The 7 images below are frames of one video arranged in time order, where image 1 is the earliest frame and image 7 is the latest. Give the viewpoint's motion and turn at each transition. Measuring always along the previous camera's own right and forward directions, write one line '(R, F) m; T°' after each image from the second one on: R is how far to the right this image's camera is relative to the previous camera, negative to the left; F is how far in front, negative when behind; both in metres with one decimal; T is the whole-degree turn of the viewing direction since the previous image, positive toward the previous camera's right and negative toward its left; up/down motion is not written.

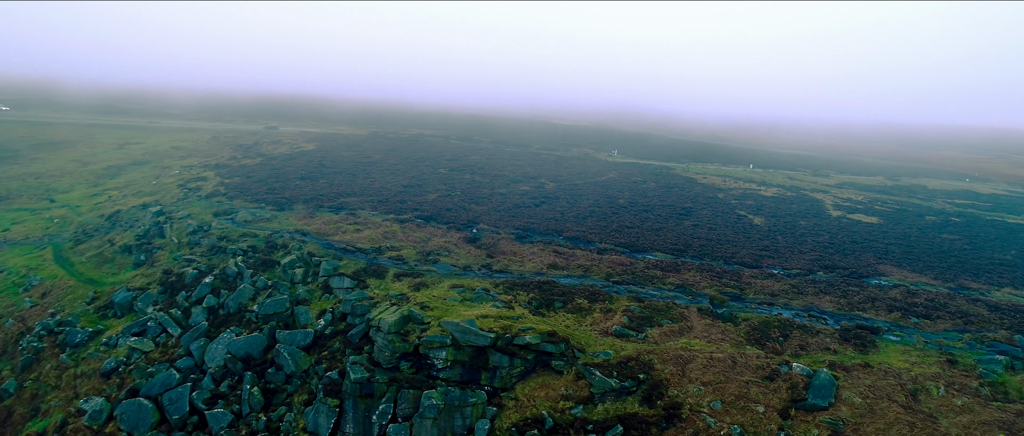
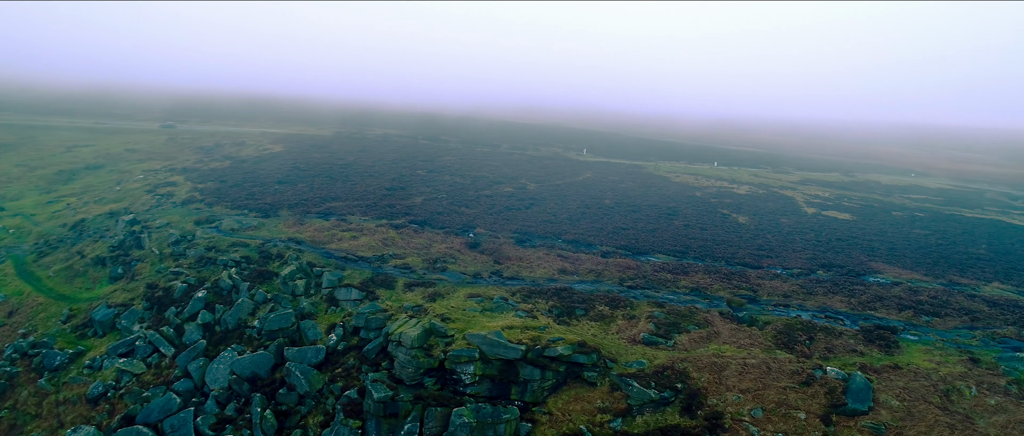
(-2.6, +1.1) m; +4°
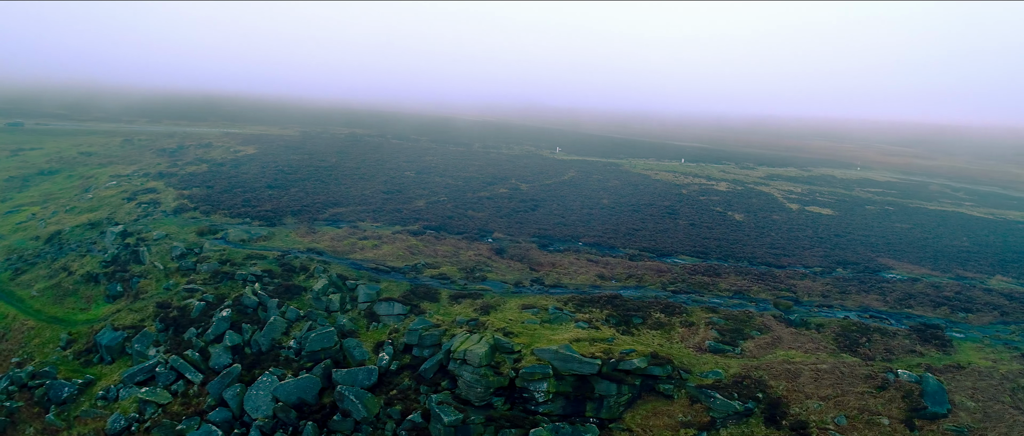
(-4.4, +1.3) m; +4°
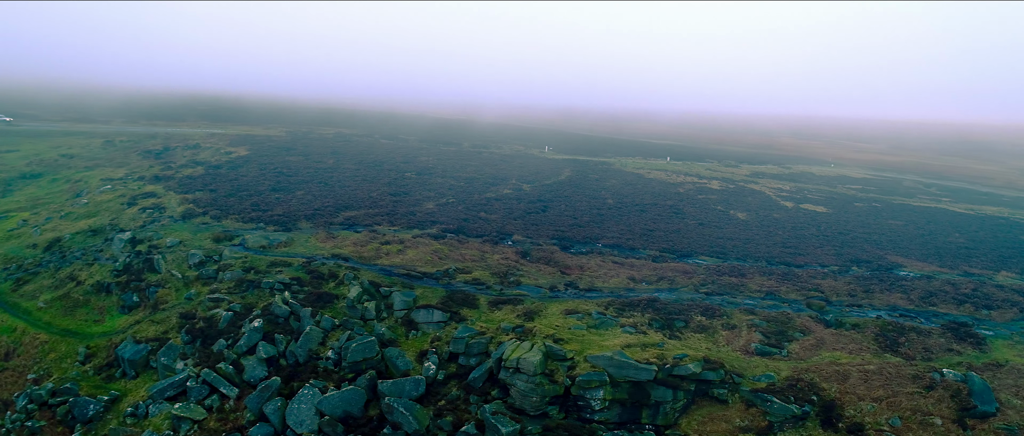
(-2.9, +0.4) m; +2°
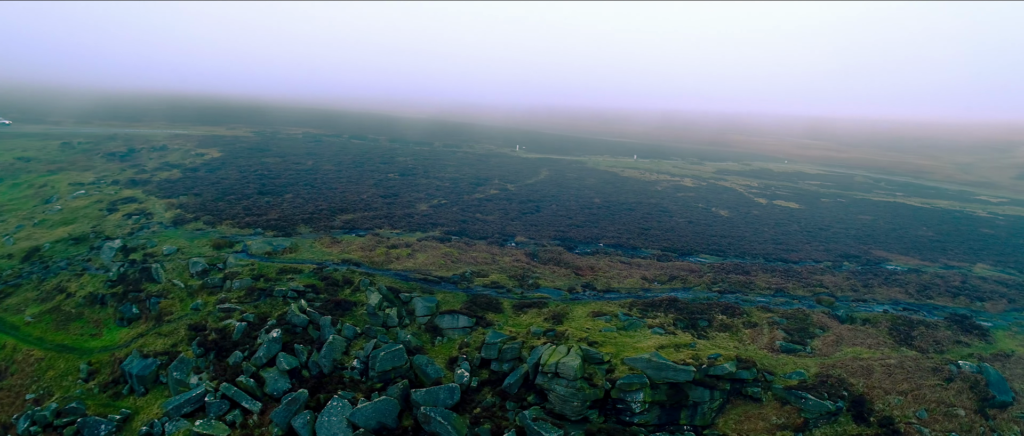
(-2.6, +0.3) m; +3°
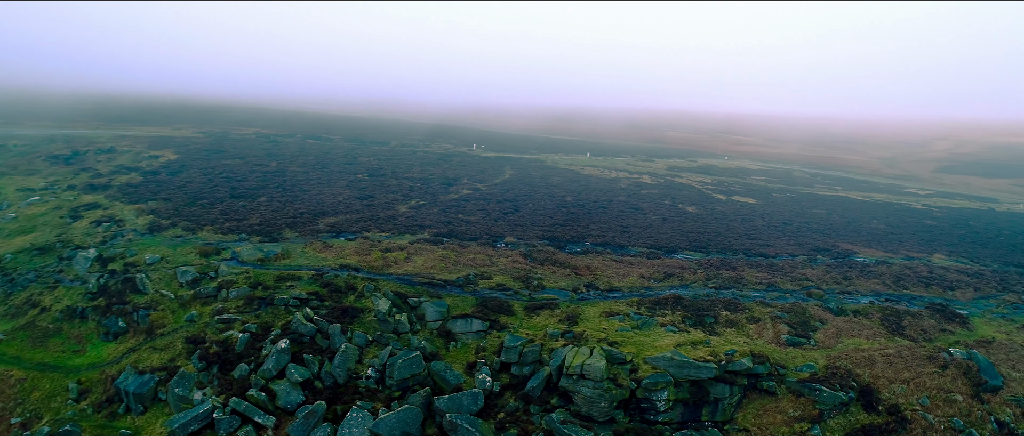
(-2.4, 0.0) m; +4°
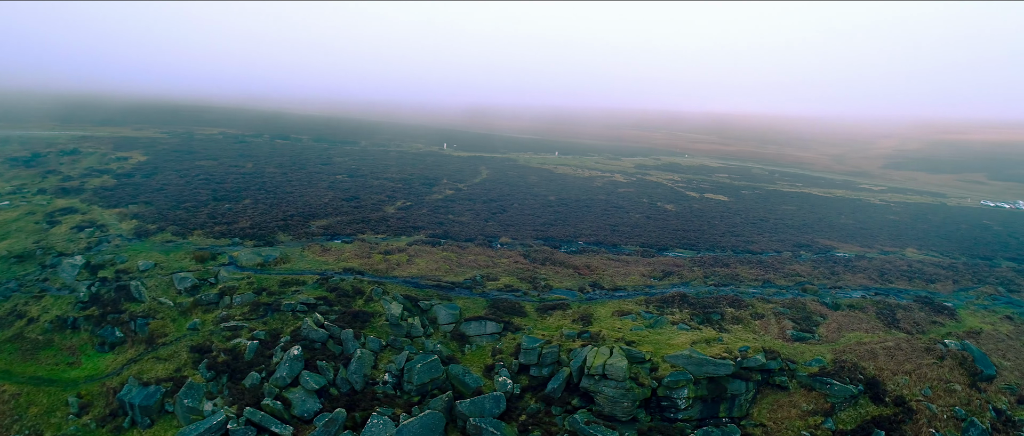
(-1.9, 0.0) m; +3°
